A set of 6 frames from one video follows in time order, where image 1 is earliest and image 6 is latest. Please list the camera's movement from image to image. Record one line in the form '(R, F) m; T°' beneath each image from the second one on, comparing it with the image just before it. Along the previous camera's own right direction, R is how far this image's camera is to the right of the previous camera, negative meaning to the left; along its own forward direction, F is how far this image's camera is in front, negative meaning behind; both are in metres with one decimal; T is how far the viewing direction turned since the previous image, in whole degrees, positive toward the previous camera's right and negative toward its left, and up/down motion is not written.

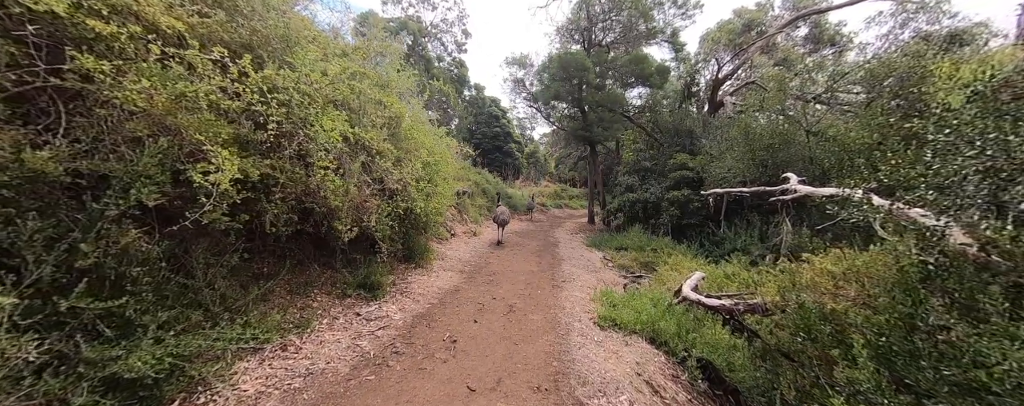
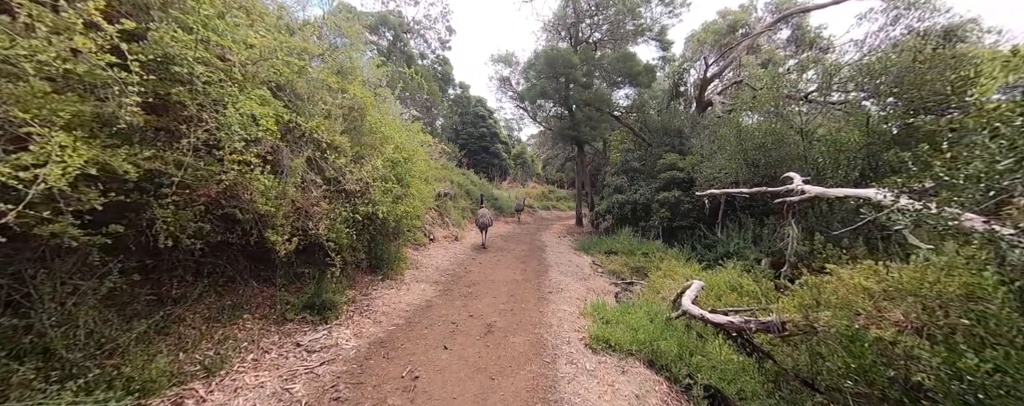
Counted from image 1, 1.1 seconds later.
(+0.1, +0.7) m; +2°
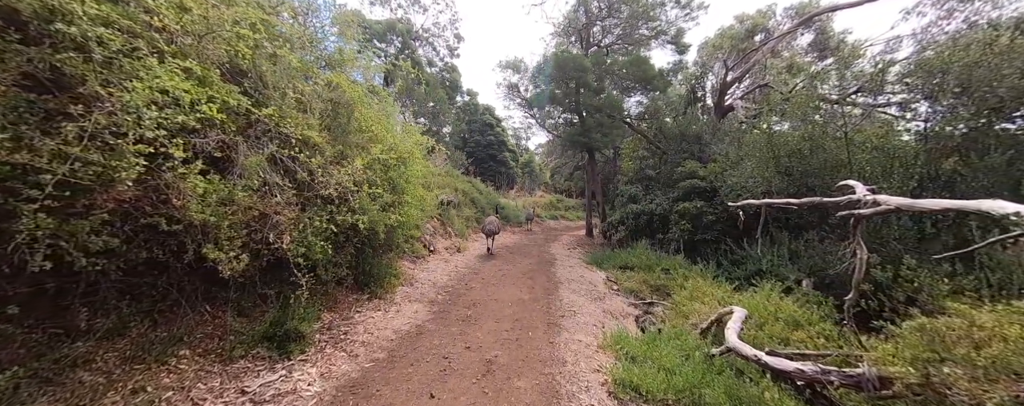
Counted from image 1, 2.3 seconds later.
(0.0, +0.8) m; -1°
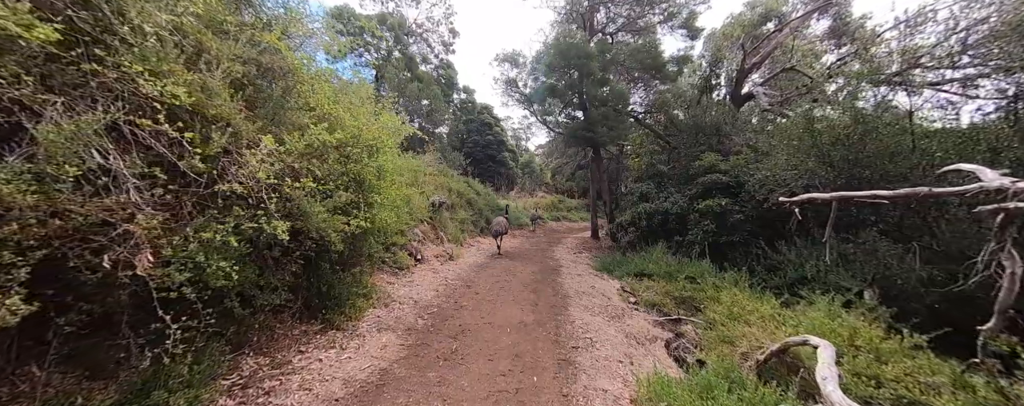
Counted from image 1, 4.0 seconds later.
(0.0, +1.2) m; 0°
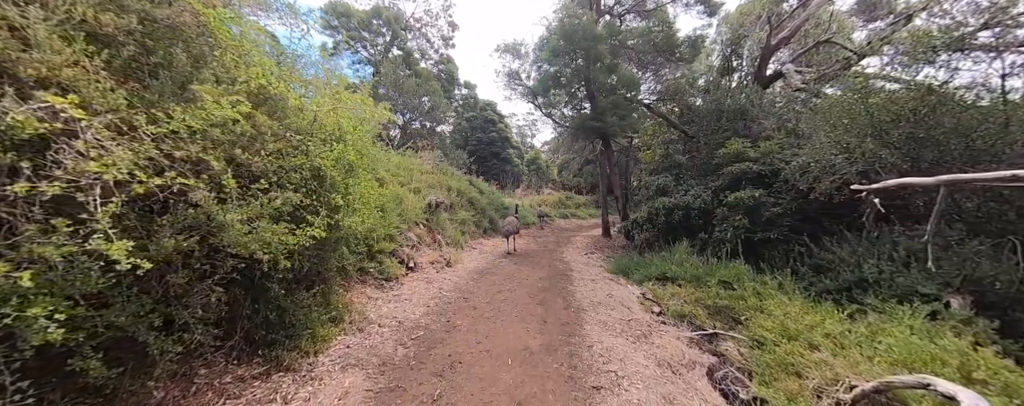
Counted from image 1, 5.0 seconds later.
(+0.1, +1.0) m; -1°
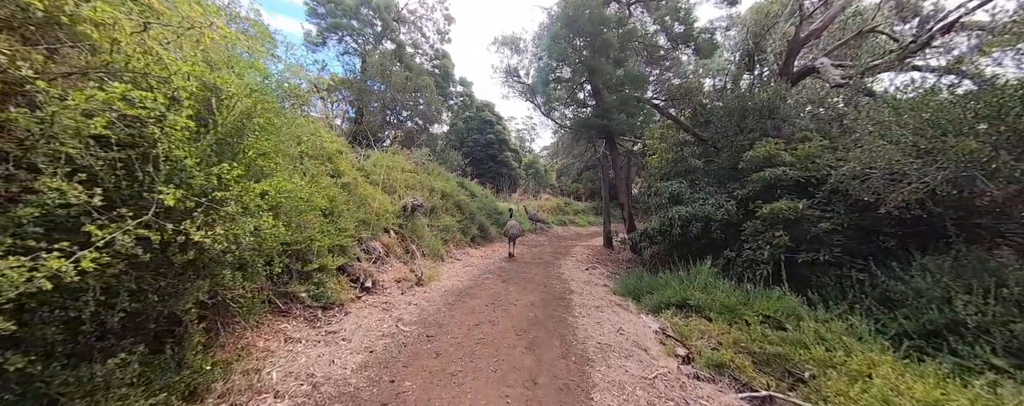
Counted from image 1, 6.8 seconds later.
(+0.2, +1.5) m; 0°
